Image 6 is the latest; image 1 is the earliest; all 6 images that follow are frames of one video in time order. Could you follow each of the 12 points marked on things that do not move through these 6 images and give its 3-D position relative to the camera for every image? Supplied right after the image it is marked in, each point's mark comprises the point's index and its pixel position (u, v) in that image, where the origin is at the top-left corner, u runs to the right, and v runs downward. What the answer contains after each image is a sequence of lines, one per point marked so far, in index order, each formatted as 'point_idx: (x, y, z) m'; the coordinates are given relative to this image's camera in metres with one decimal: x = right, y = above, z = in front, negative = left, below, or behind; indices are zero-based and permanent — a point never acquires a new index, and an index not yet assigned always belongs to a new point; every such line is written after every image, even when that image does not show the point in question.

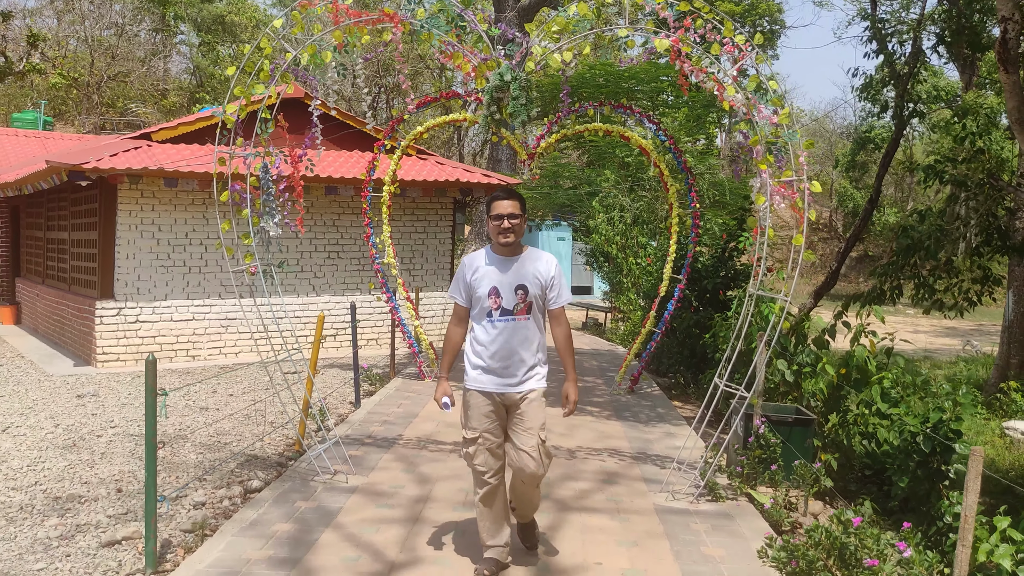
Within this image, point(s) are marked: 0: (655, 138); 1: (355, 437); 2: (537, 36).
0: (+1.6, +1.7, +8.7) m
1: (-1.2, -1.2, +5.9) m
2: (+0.2, +1.7, +5.1) m
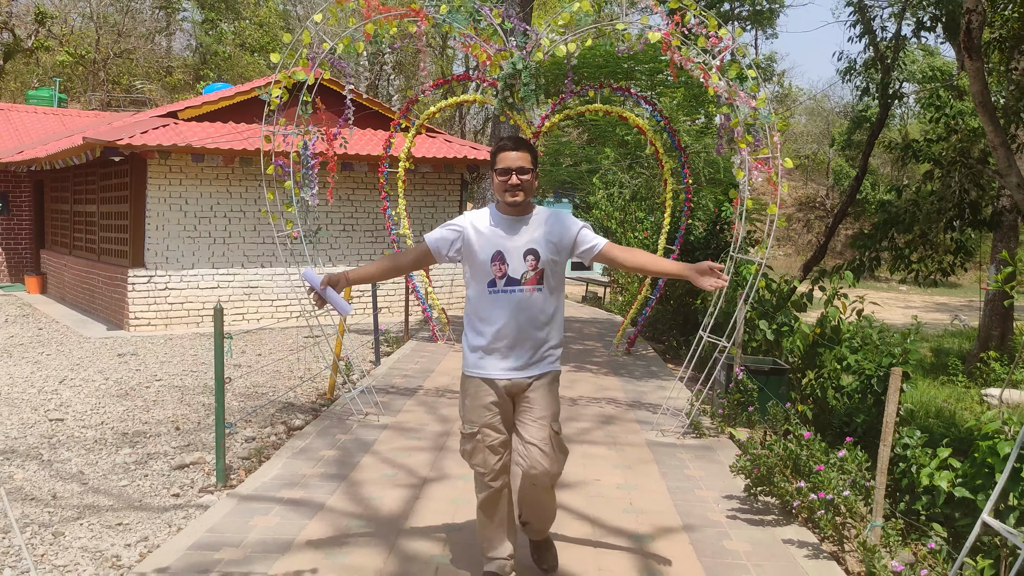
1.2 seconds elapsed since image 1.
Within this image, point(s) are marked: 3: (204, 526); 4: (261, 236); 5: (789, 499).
0: (+1.7, +2.1, +9.3) m
1: (-1.1, -0.9, +6.6) m
2: (+0.2, +1.9, +5.7) m
3: (-1.5, -1.1, +3.7) m
4: (-3.6, +0.7, +10.8) m
5: (+1.4, -1.0, +3.8) m
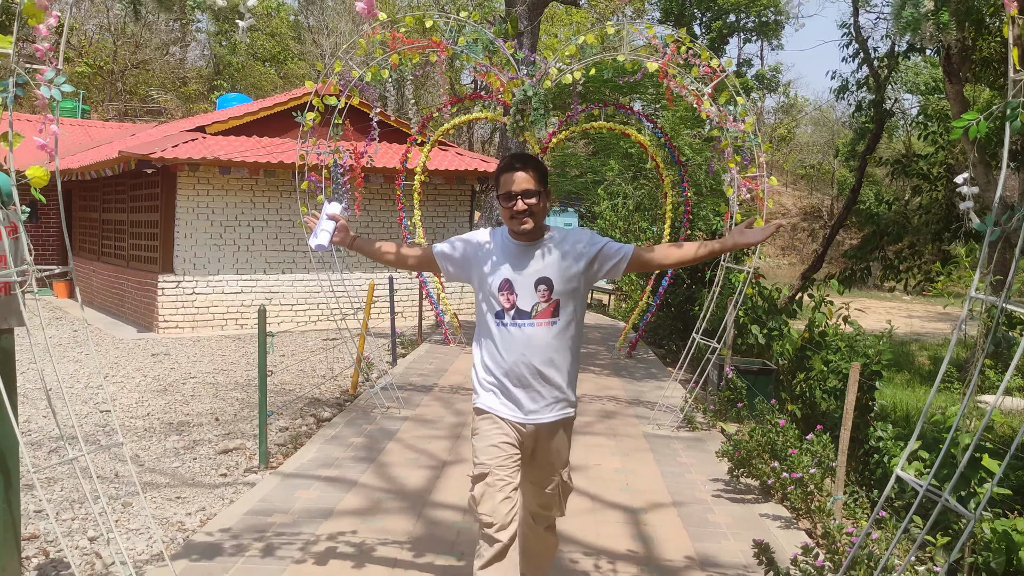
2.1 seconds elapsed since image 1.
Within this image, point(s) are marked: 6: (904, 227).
0: (+1.8, +2.0, +9.9) m
1: (-1.1, -0.9, +7.2) m
2: (+0.3, +1.9, +6.2) m
3: (-1.4, -1.2, +4.2) m
4: (-3.4, +0.7, +11.4) m
5: (+1.4, -1.1, +4.3) m
6: (+5.0, +0.8, +9.7) m
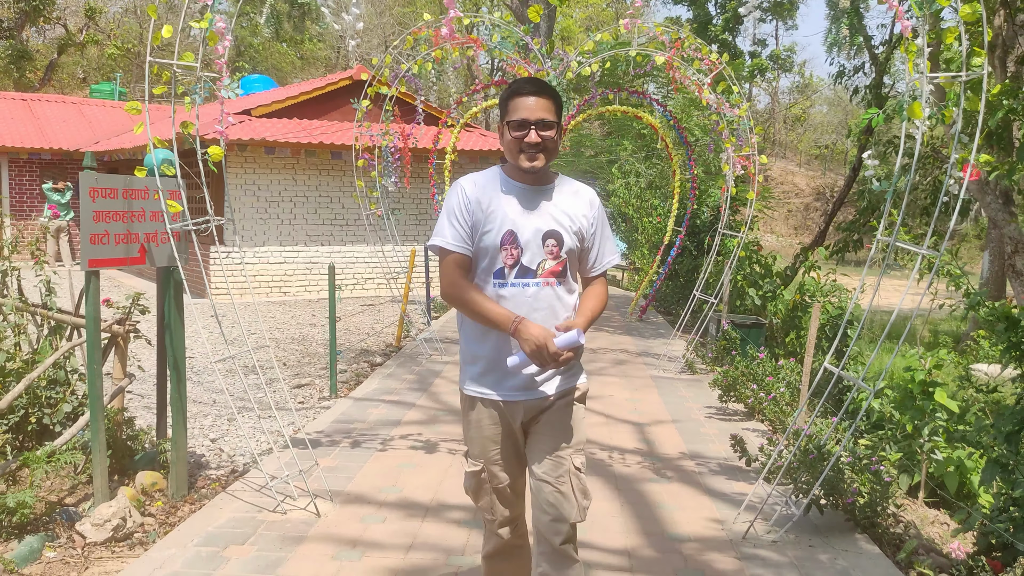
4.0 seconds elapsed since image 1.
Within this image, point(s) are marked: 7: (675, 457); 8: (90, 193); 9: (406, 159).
0: (+2.1, +2.4, +10.8) m
1: (-0.8, -0.5, +8.2) m
2: (+0.6, +2.2, +7.2) m
3: (-1.2, -0.9, +5.2) m
4: (-3.1, +1.1, +12.4) m
5: (+1.6, -0.8, +5.3) m
6: (+5.3, +1.2, +10.6) m
7: (+1.0, -1.0, +4.5) m
8: (-1.9, +0.4, +3.4) m
9: (-1.1, +1.3, +7.7) m
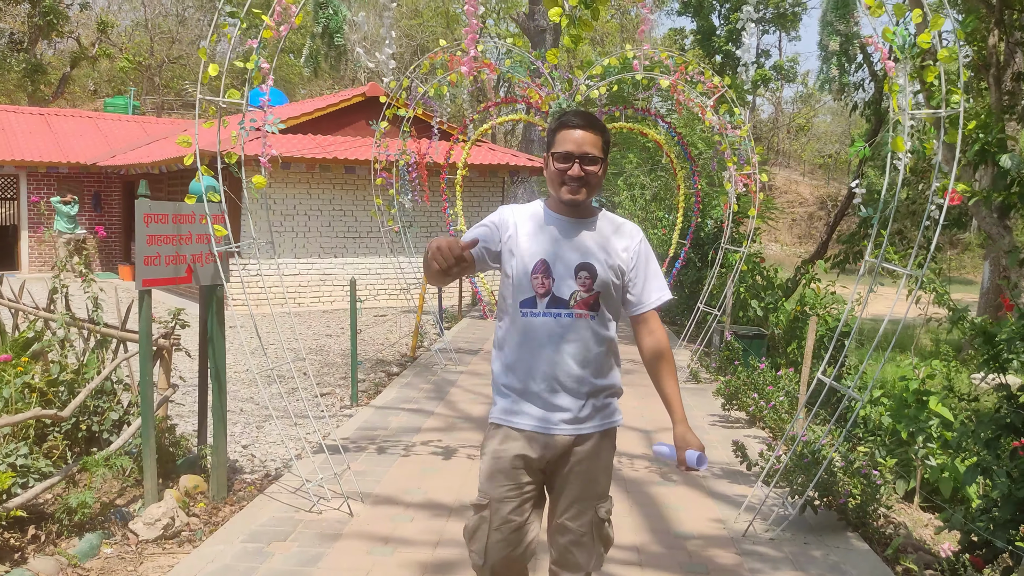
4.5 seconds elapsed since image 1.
0: (+2.3, +2.2, +11.1) m
1: (-0.7, -0.7, +8.5) m
2: (+0.7, +2.1, +7.5) m
3: (-1.1, -1.0, +5.5) m
4: (-3.0, +0.9, +12.7) m
5: (+1.7, -0.9, +5.6) m
6: (+5.4, +1.0, +10.9) m
7: (+1.0, -1.1, +4.7) m
8: (-1.8, +0.3, +3.7) m
9: (-1.0, +1.2, +8.0) m
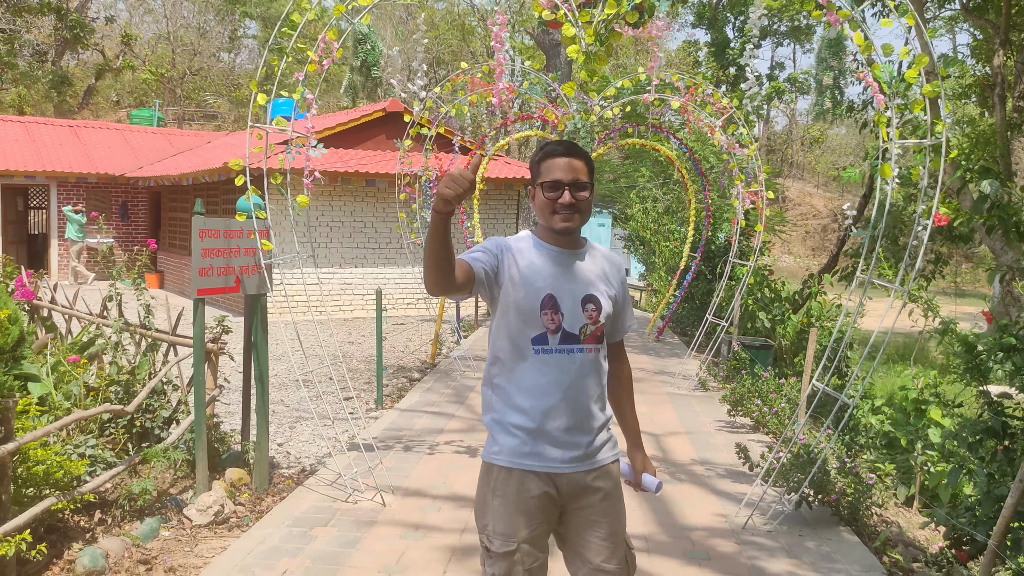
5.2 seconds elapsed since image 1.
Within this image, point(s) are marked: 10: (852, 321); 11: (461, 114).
0: (+2.5, +2.1, +11.4) m
1: (-0.5, -0.8, +8.9) m
2: (+0.9, +2.0, +7.9) m
3: (-1.0, -1.0, +5.9) m
4: (-2.7, +0.8, +13.2) m
5: (+1.9, -1.0, +5.9) m
6: (+5.7, +0.8, +11.1) m
7: (+1.2, -1.2, +5.1) m
8: (-1.7, +0.3, +4.1) m
9: (-0.8, +1.0, +8.4) m
10: (+2.6, -0.2, +5.9) m
11: (-0.6, +1.9, +8.4) m
